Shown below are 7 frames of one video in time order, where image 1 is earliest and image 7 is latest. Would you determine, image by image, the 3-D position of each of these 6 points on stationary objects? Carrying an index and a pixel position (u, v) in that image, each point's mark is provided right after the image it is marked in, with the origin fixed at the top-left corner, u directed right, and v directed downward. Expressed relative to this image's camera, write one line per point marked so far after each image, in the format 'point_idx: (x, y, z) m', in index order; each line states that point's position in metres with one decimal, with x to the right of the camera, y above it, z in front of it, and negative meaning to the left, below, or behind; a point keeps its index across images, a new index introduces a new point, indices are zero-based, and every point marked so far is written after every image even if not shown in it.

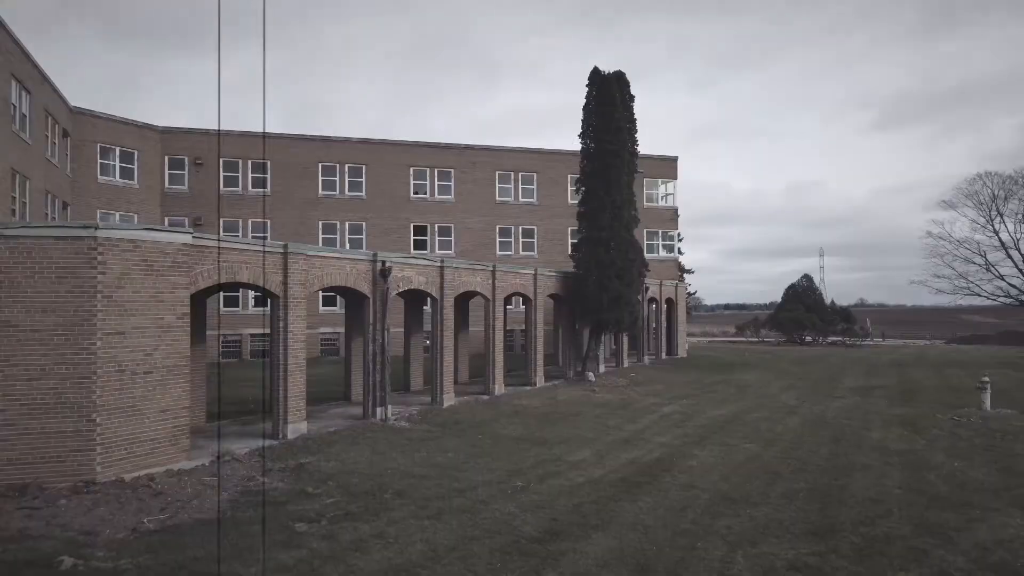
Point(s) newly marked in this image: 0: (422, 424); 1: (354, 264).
0: (-1.9, -2.9, +17.1) m
1: (-3.3, +0.5, +17.0) m
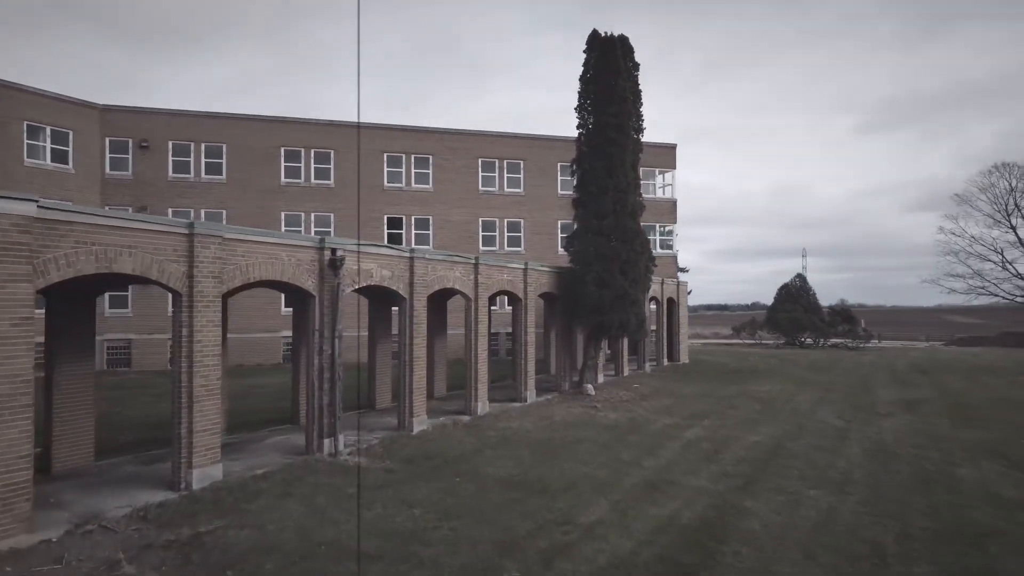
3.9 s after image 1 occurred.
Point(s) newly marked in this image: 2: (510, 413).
0: (-2.1, -2.8, +13.2) m
1: (-3.5, +0.6, +13.1) m
2: (0.0, -2.9, +18.9) m
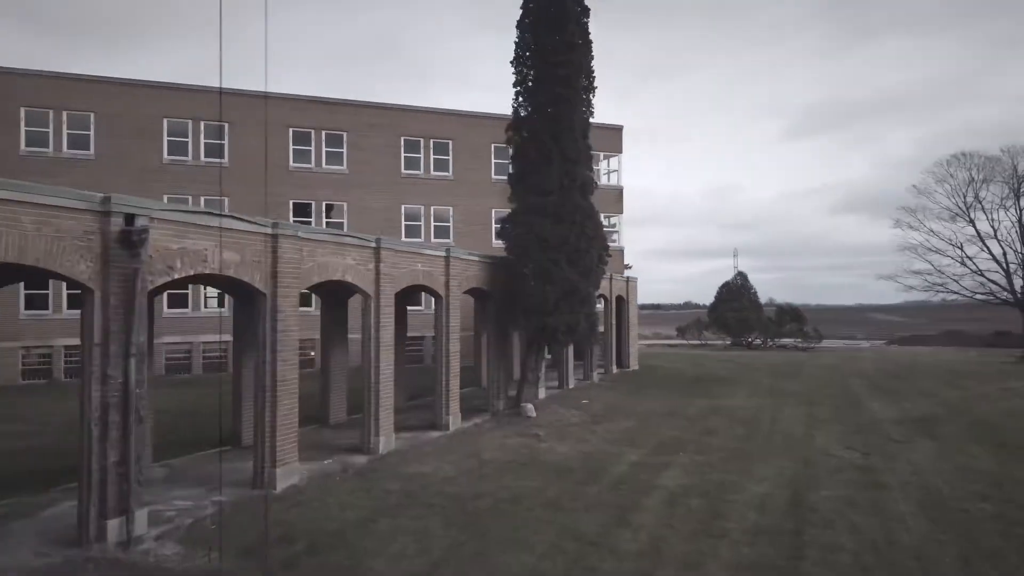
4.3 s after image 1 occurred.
0: (-3.1, -2.7, +8.2) m
1: (-4.5, +0.7, +8.0) m
2: (-1.5, -2.8, +14.2) m
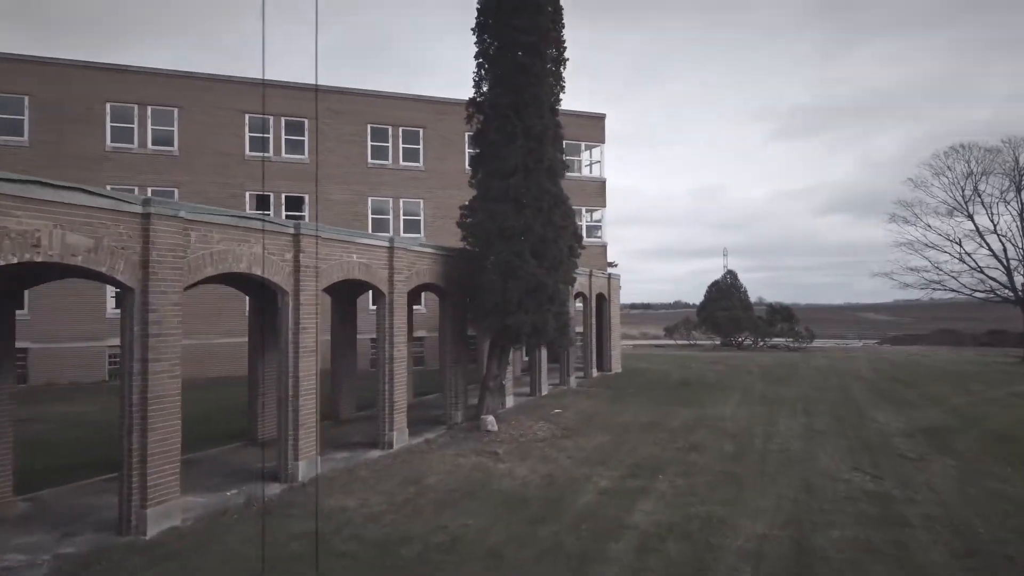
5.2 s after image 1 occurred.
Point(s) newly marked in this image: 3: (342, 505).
0: (-3.8, -2.6, +6.0) m
1: (-5.2, +0.7, +5.8) m
2: (-2.3, -2.7, +12.0) m
3: (-2.1, -2.7, +10.2) m
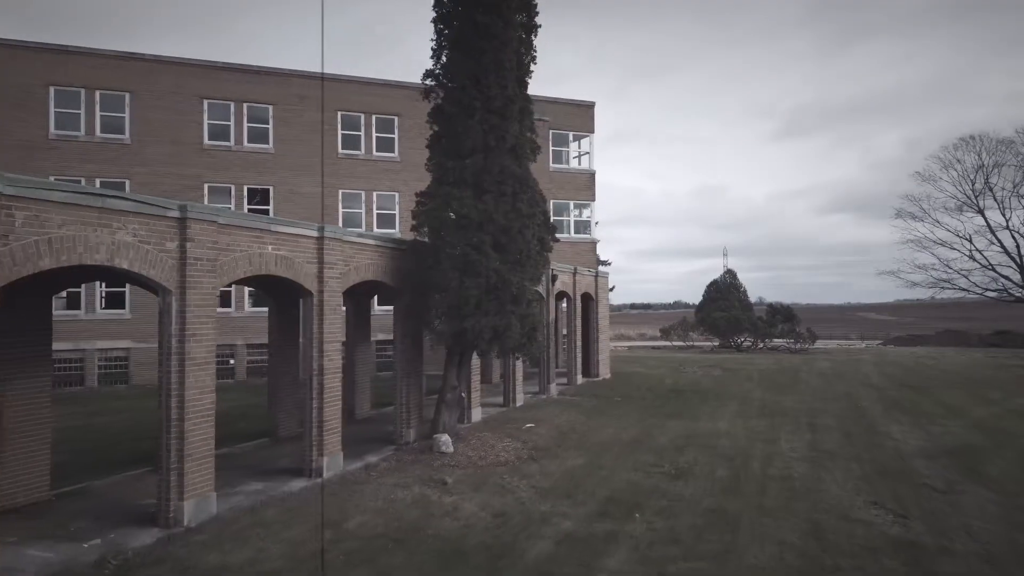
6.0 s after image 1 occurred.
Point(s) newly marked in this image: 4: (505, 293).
0: (-4.5, -2.6, +3.8) m
1: (-5.9, +0.8, +3.6) m
2: (-2.9, -2.7, +9.8) m
3: (-2.8, -2.7, +8.0) m
4: (-0.1, -0.1, +13.6) m
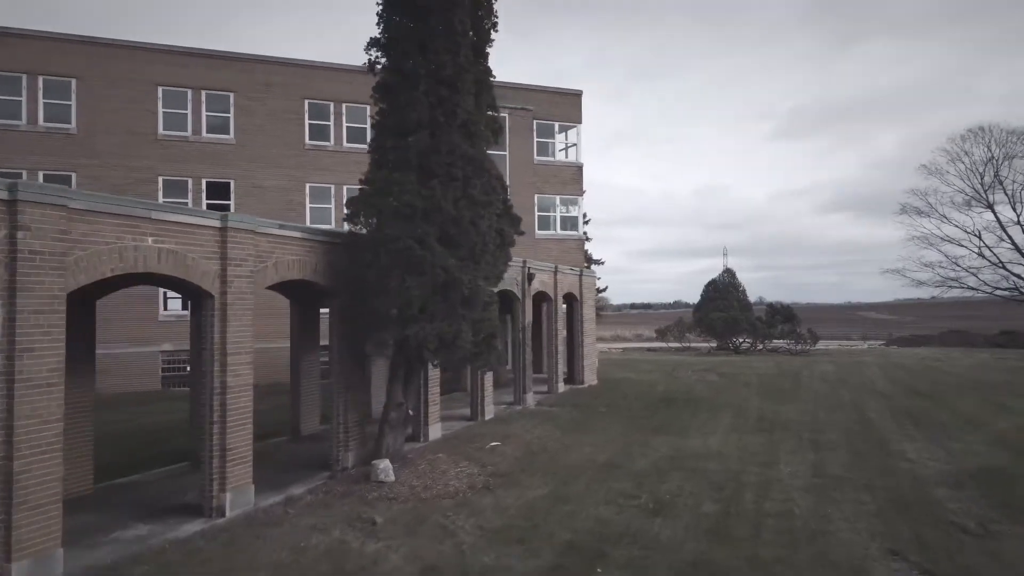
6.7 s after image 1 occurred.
0: (-5.2, -2.6, +1.9) m
1: (-6.6, +0.7, +1.7) m
2: (-3.6, -2.7, +7.8) m
3: (-3.5, -2.7, +6.1) m
4: (-0.8, -0.1, +11.6) m
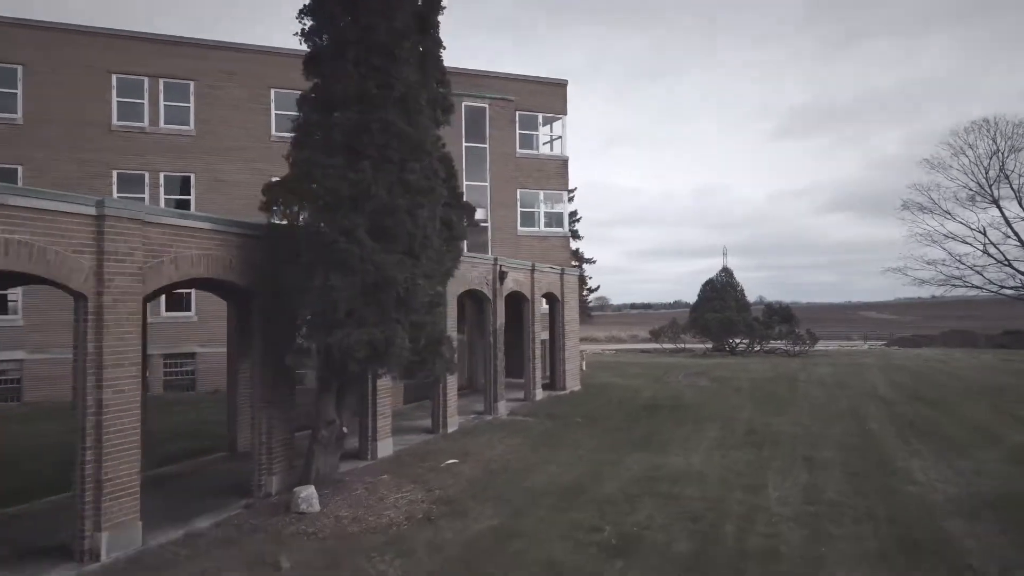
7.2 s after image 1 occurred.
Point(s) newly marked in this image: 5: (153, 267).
0: (-5.8, -2.6, +0.3) m
1: (-7.3, +0.7, +0.1) m
2: (-4.3, -2.7, +6.3) m
3: (-4.2, -2.7, +4.5) m
4: (-1.5, -0.1, +10.1) m
5: (-3.9, +0.2, +8.9) m
